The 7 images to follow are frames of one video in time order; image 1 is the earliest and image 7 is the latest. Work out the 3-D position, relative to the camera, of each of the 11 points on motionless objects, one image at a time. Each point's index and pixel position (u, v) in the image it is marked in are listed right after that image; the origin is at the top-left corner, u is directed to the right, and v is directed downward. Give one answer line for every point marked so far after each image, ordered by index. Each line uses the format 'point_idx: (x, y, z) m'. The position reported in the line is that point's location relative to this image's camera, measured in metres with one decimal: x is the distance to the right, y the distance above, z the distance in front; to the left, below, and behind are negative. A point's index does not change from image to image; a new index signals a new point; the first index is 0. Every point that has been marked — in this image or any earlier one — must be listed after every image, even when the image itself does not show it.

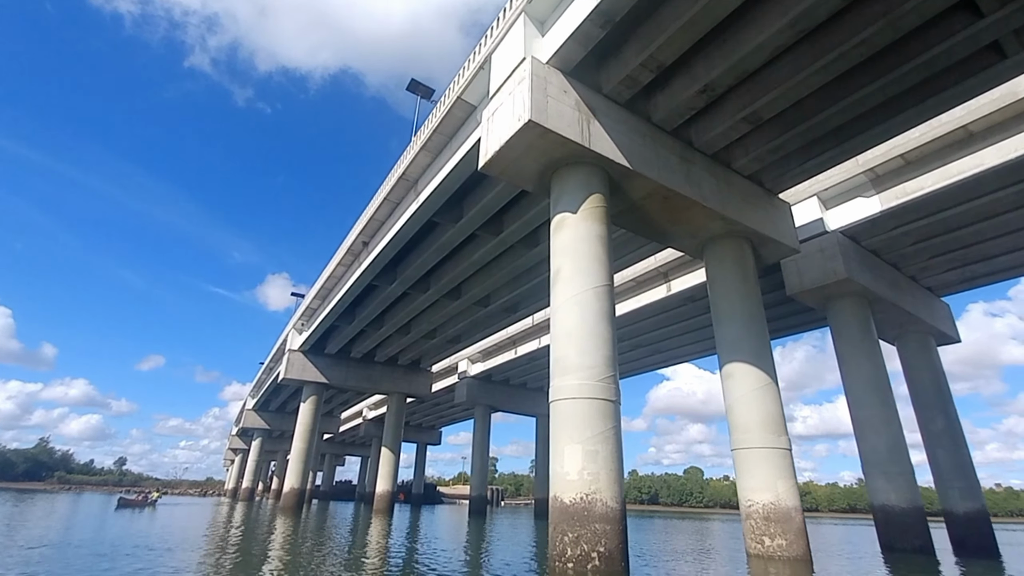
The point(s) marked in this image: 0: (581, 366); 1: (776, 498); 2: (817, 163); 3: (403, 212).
0: (+1.1, -1.3, +8.3) m
1: (+5.3, -4.2, +10.2) m
2: (+8.0, +3.3, +13.4) m
3: (-3.5, +2.4, +16.4) m
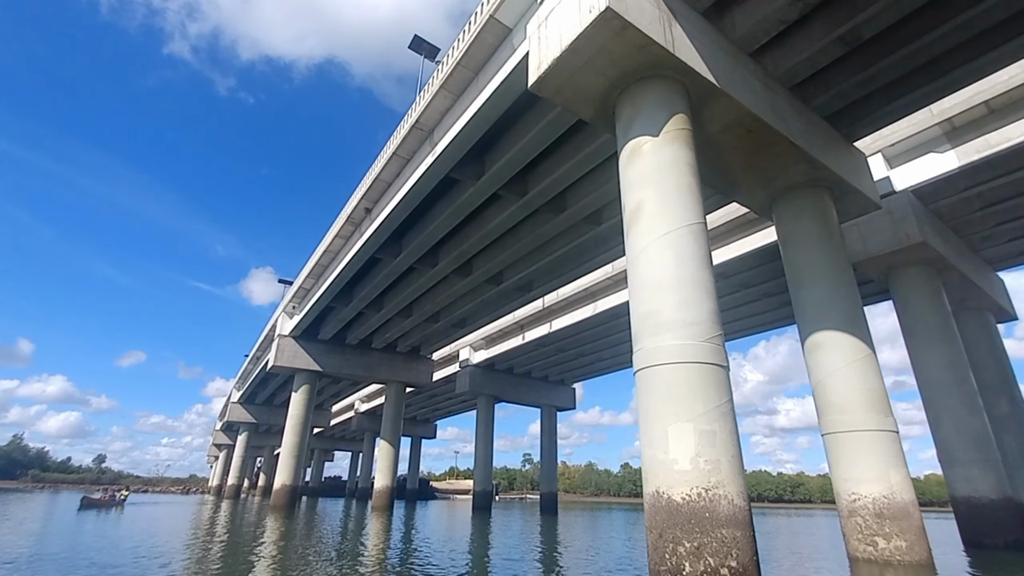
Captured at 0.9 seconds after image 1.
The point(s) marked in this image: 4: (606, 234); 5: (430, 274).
0: (+2.1, -0.4, +6.3) m
1: (+6.2, -3.3, +8.4) m
2: (+8.8, +4.2, +11.6) m
3: (-2.7, +3.3, +14.3) m
4: (+3.1, +1.8, +17.0) m
5: (-3.2, +0.5, +19.6) m
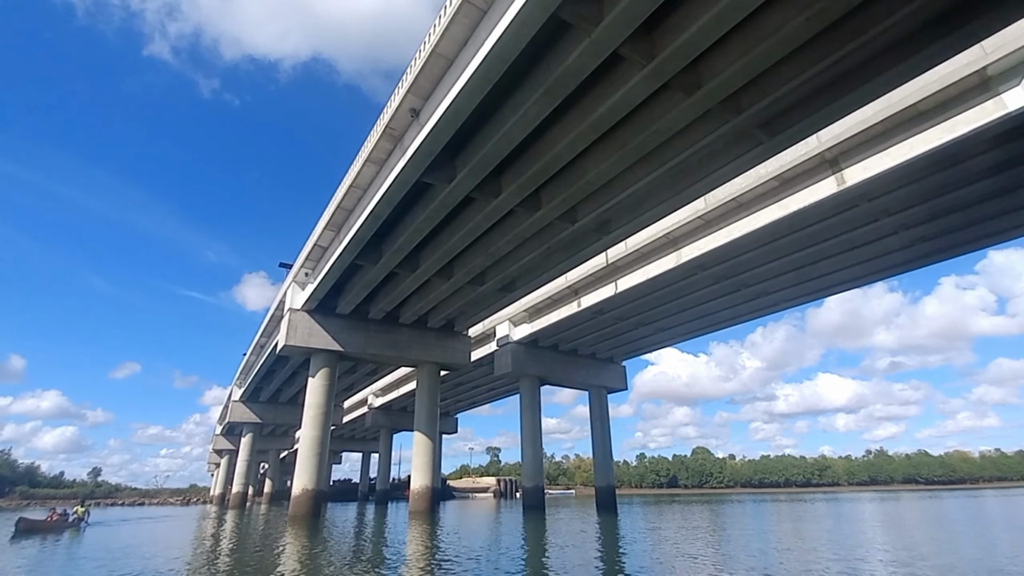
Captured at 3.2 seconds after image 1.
0: (+4.8, +1.5, +1.9) m
1: (+9.0, -1.2, +4.0) m
2: (+11.3, +6.4, +7.2) m
3: (-0.3, +5.1, +9.8) m
4: (+5.6, +3.8, +12.6) m
5: (-0.7, +2.3, +15.1) m
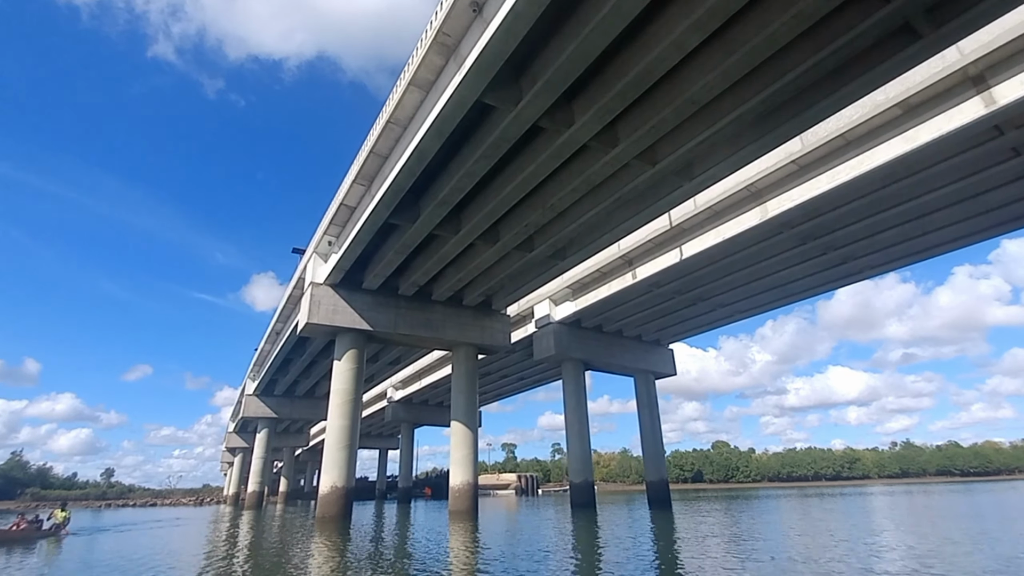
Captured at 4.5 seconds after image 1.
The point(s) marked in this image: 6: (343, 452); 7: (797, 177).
0: (+6.4, +2.7, -0.9) m
1: (+10.7, 0.0, +1.2) m
2: (+12.9, +7.7, +4.3) m
3: (+1.4, +6.3, +7.1) m
4: (+7.3, +5.1, +9.8) m
5: (+1.1, +3.5, +12.4) m
6: (-5.9, -5.8, +18.0) m
7: (+9.0, +3.5, +16.2) m
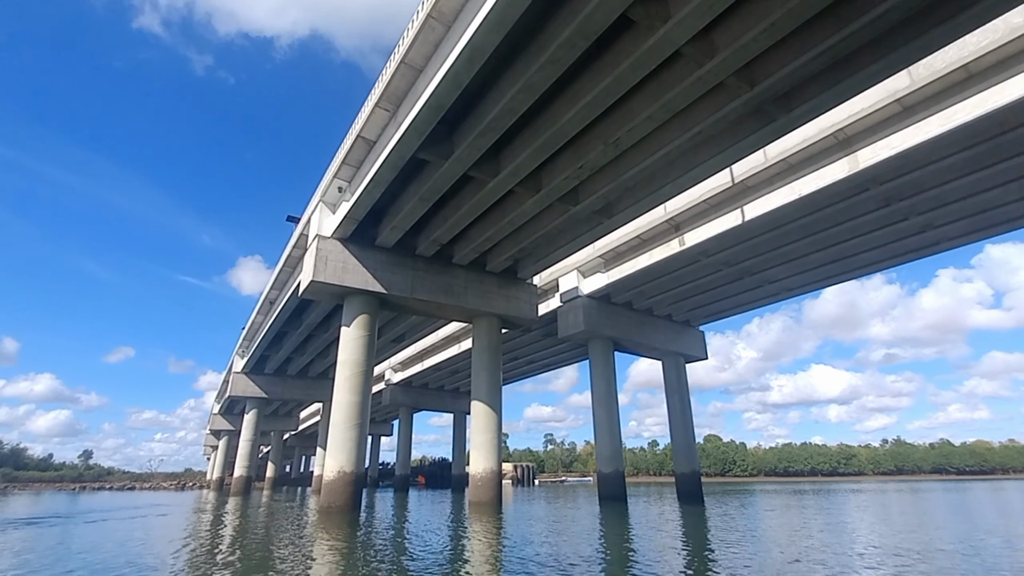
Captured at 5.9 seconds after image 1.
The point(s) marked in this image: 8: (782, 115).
0: (+8.1, +3.5, -3.3) m
1: (+12.3, +0.7, -1.1) m
2: (+14.6, +8.4, +1.9) m
3: (+3.1, +7.3, +4.5) m
4: (+8.9, +6.0, +7.3) m
5: (+2.6, +4.6, +9.8) m
6: (-4.8, -4.4, +15.5) m
7: (+10.3, +4.5, +13.8) m
8: (+6.4, +4.1, +12.1) m
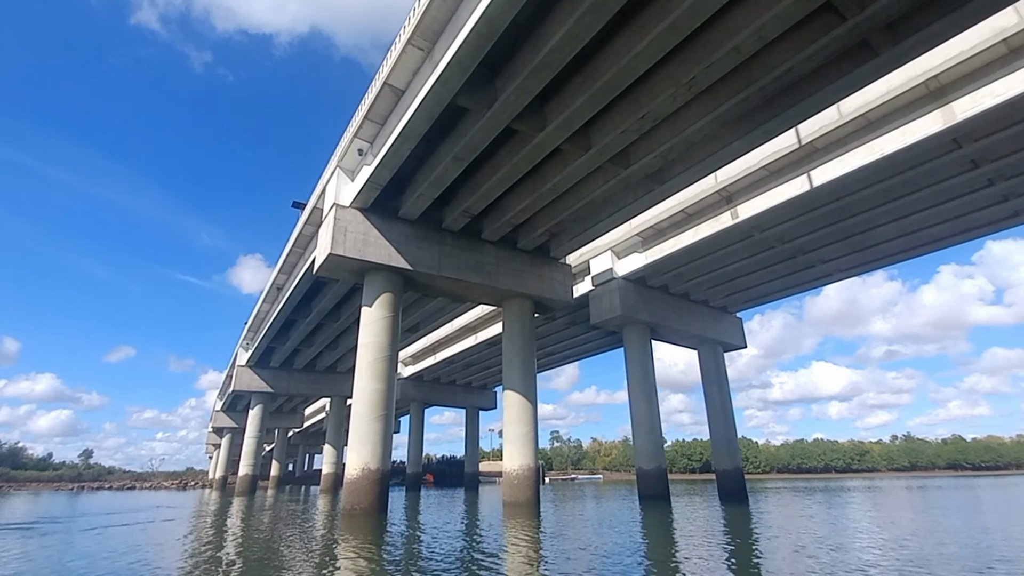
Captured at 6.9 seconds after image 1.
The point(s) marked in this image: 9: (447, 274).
0: (+9.3, +4.2, -5.1) m
1: (+13.4, +1.5, -2.9) m
2: (+15.8, +9.1, +0.1) m
3: (+4.2, +8.0, +2.6) m
4: (+10.0, +6.7, +5.5) m
5: (+3.7, +5.3, +8.0) m
6: (-3.6, -3.7, +13.7) m
7: (+11.5, +5.3, +12.0) m
8: (+7.5, +4.8, +10.3) m
9: (-2.0, +0.4, +15.9) m
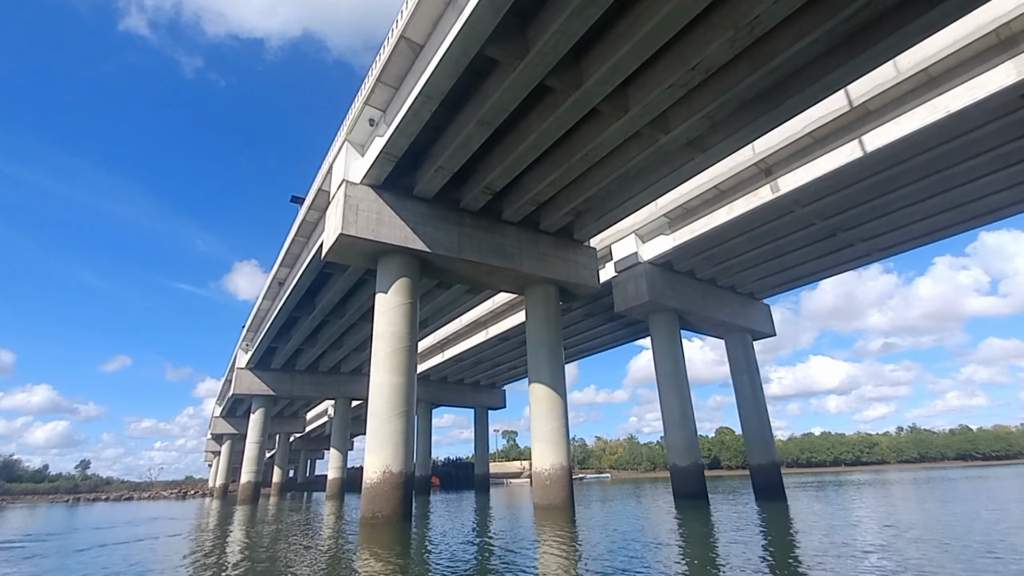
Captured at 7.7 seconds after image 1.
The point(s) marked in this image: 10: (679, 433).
0: (+10.0, +4.9, -6.4) m
1: (+14.3, +2.3, -4.1) m
2: (+16.4, +10.0, -1.1) m
3: (+4.9, +8.6, +1.3) m
4: (+10.7, +7.5, +4.3) m
5: (+4.4, +5.9, +6.7) m
6: (-2.8, -3.2, +12.3) m
7: (+12.2, +6.0, +10.7) m
8: (+8.2, +5.5, +9.1) m
9: (-1.3, +0.9, +14.6) m
10: (+6.0, -5.4, +18.8) m
